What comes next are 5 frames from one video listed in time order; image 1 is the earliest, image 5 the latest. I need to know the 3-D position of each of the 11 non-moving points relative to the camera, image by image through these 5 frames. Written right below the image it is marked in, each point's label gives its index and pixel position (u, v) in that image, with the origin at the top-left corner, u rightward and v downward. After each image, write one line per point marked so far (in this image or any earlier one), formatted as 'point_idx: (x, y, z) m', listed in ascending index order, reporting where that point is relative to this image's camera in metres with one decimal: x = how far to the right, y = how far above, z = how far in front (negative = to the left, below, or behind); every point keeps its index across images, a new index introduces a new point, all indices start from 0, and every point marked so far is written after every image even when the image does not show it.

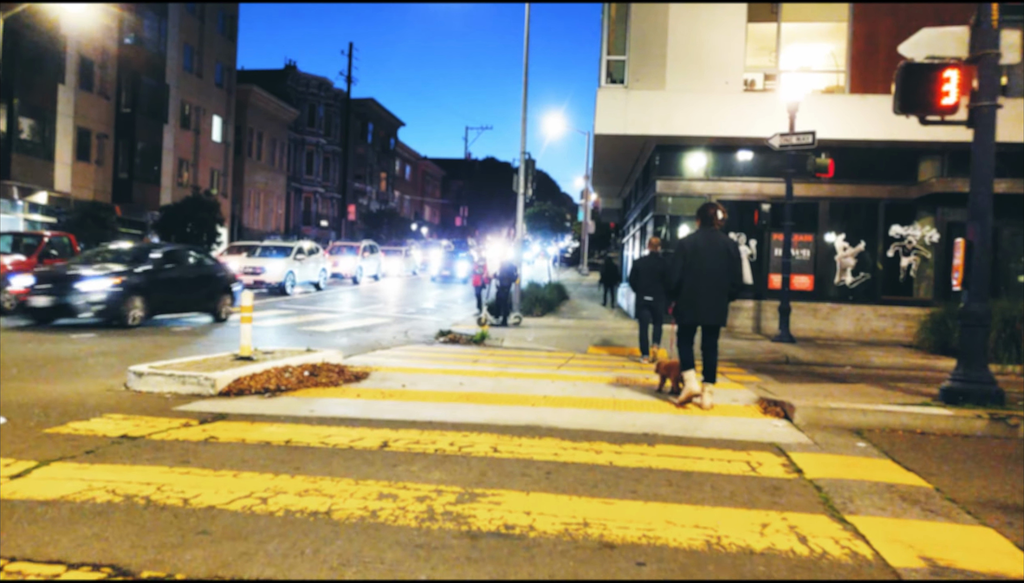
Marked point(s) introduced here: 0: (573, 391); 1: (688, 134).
0: (+0.6, -1.0, +7.4) m
1: (+4.1, +3.6, +17.4) m
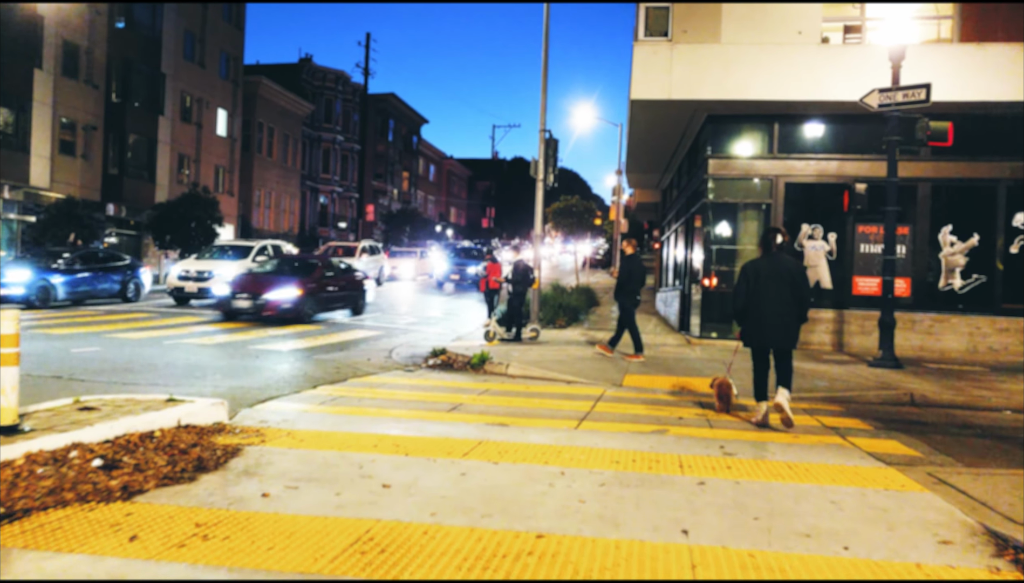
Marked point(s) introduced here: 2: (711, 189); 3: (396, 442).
0: (+0.4, -1.1, +3.7) m
1: (+4.3, +3.5, +13.5) m
2: (+3.8, +2.0, +14.7) m
3: (-0.8, -1.1, +5.3) m
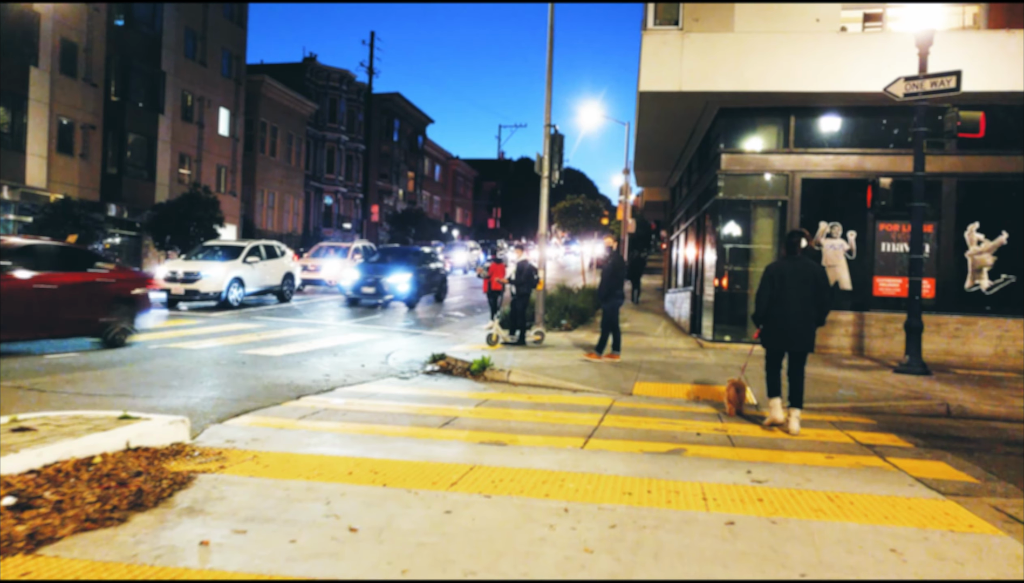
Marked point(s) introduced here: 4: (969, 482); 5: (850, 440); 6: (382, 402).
0: (+0.4, -1.1, +3.0) m
1: (+4.4, +3.5, +12.8) m
2: (+3.9, +2.0, +13.9) m
3: (-0.8, -1.1, +4.6) m
4: (+3.0, -1.2, +4.9) m
5: (+2.9, -1.3, +6.4) m
6: (-1.3, -1.1, +7.7) m
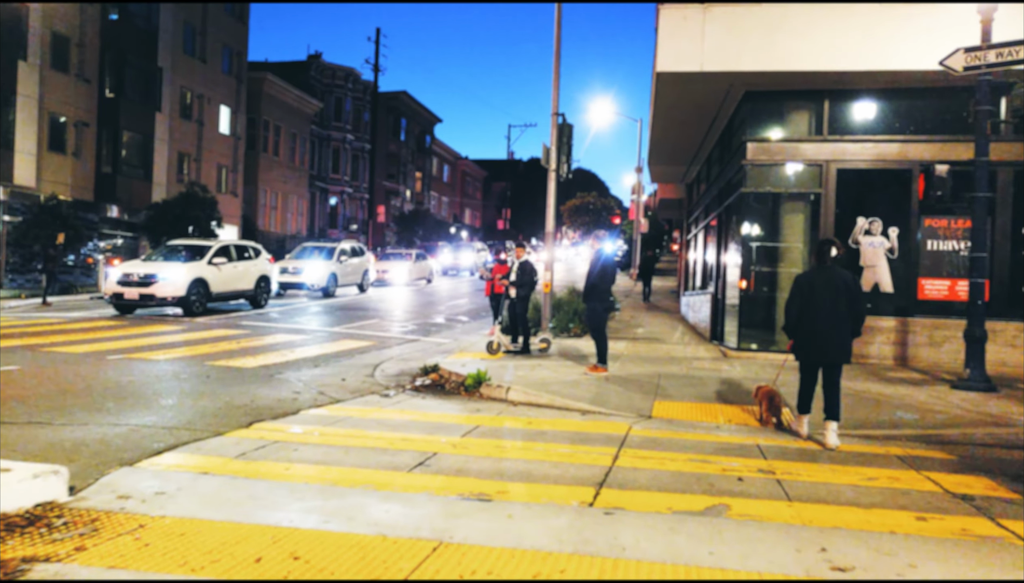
0: (+0.3, -1.1, +1.6) m
1: (+4.4, +3.4, +11.4) m
2: (+4.0, +1.9, +12.5) m
3: (-0.9, -1.1, +3.3) m
4: (+2.9, -1.3, +3.5) m
5: (+2.8, -1.3, +5.0) m
6: (-1.4, -1.2, +6.3) m
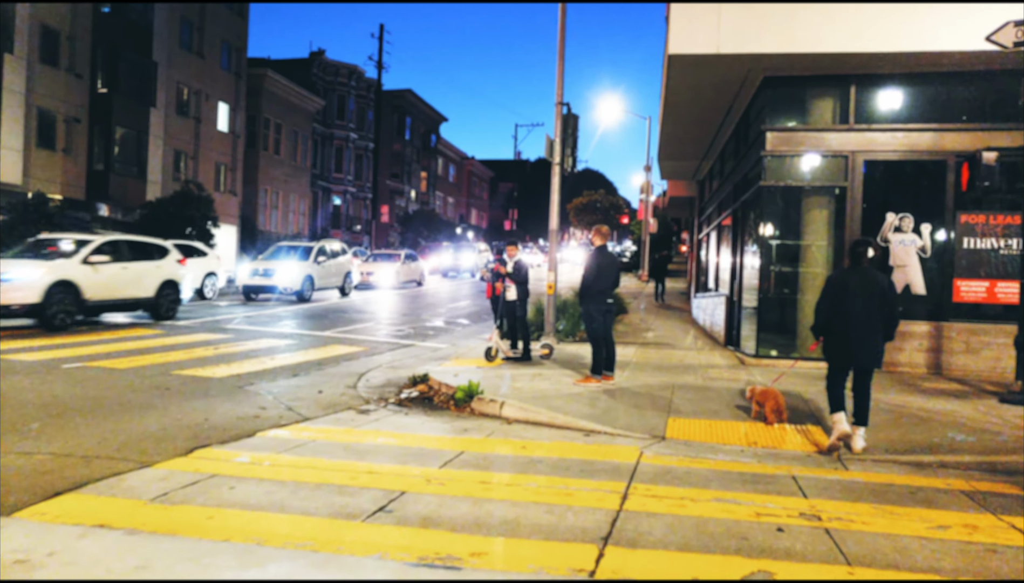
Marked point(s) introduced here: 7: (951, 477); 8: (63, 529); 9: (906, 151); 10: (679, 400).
0: (+0.2, -1.1, +0.6) m
1: (+4.4, +3.4, +10.4) m
2: (+3.9, +1.9, +11.5) m
3: (-1.0, -1.1, +2.3) m
4: (+2.8, -1.3, +2.5) m
5: (+2.7, -1.3, +4.0) m
6: (-1.5, -1.2, +5.3) m
7: (+3.3, -1.4, +5.7) m
8: (-2.1, -1.1, +3.6) m
9: (+5.9, +2.1, +11.0) m
10: (+1.9, -1.2, +8.4) m
